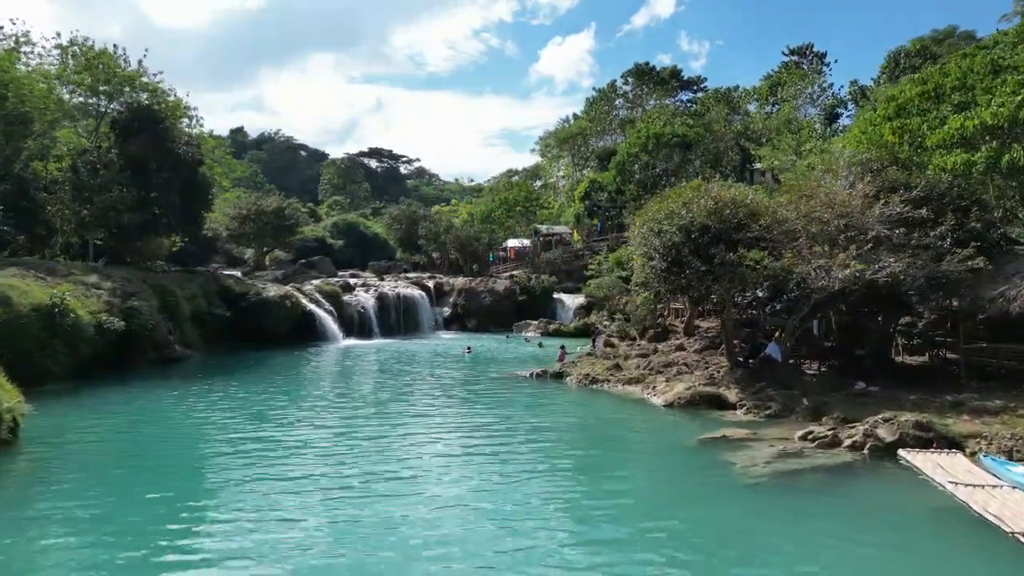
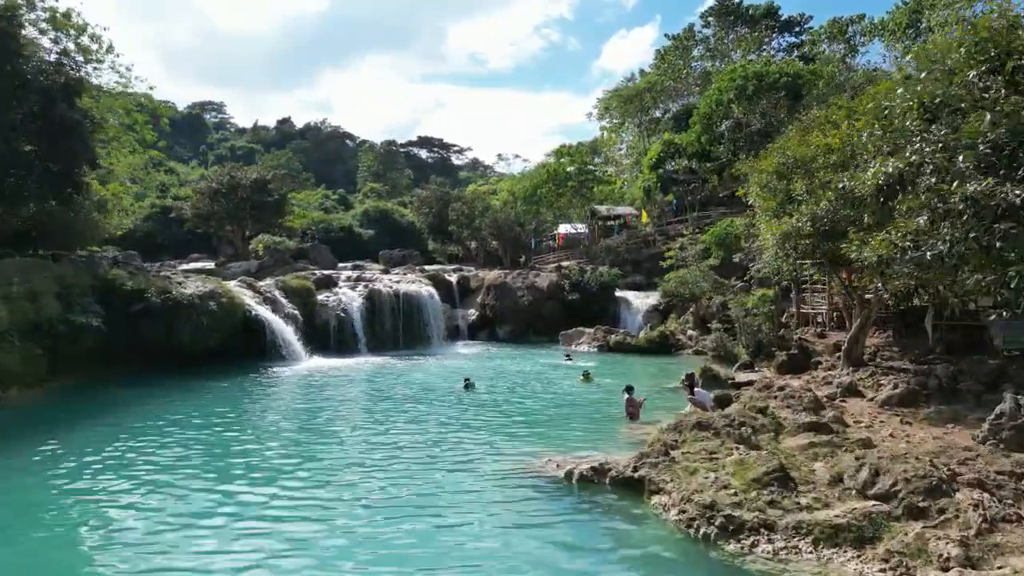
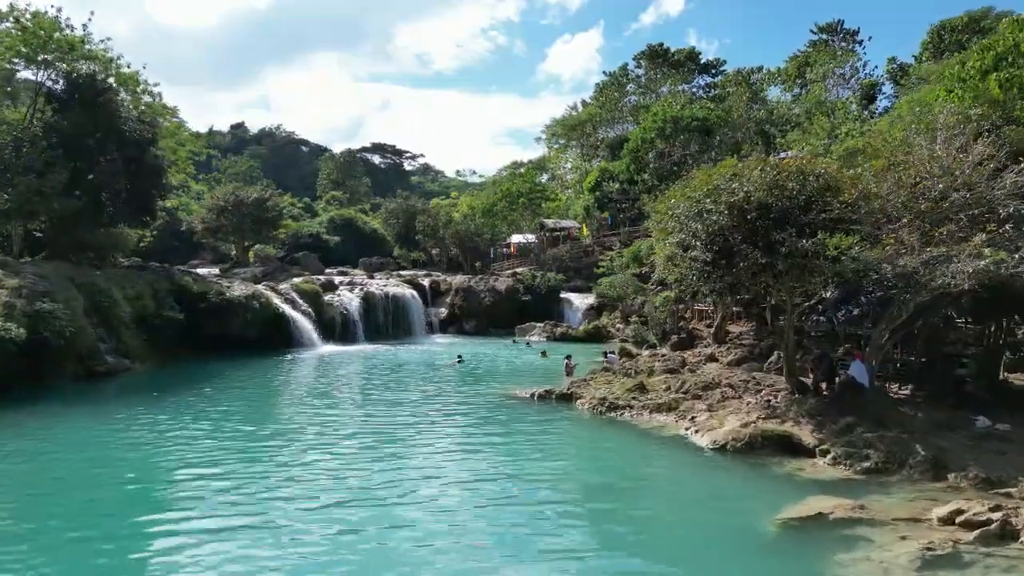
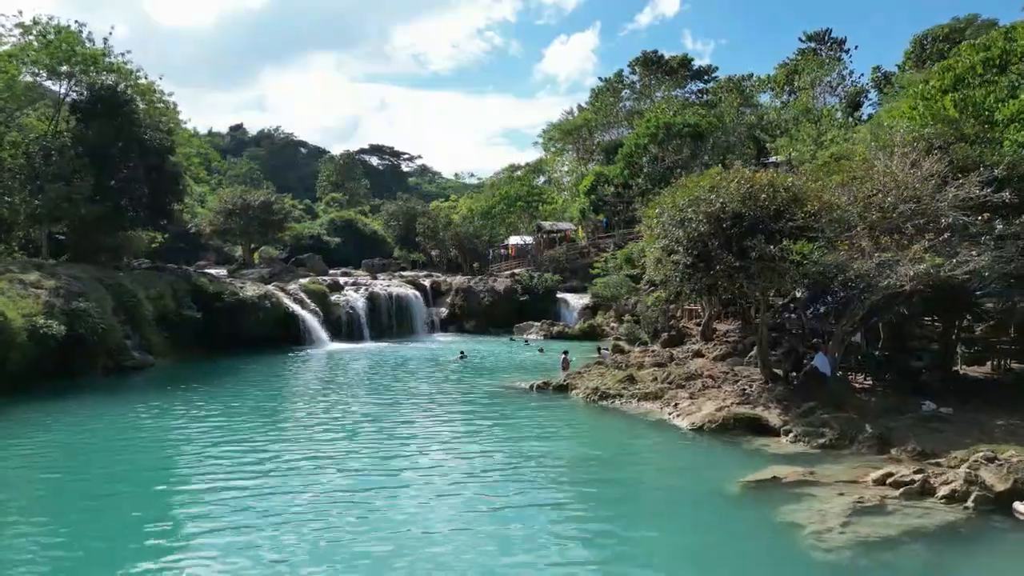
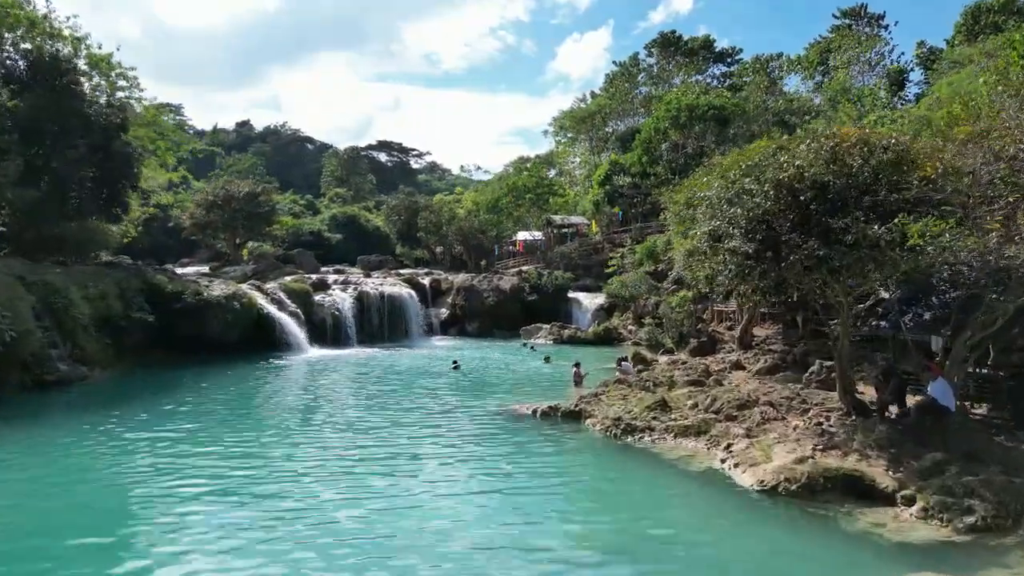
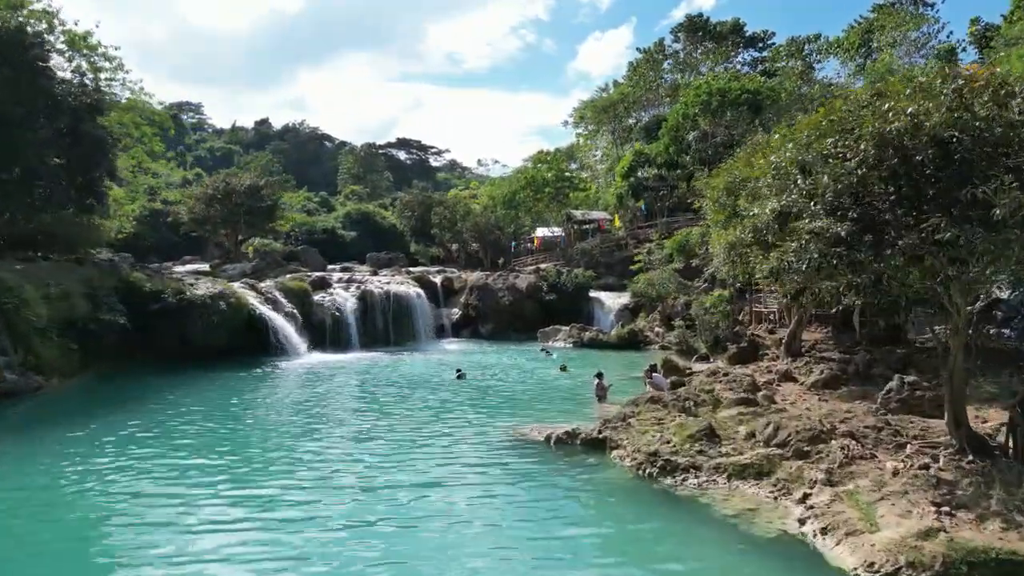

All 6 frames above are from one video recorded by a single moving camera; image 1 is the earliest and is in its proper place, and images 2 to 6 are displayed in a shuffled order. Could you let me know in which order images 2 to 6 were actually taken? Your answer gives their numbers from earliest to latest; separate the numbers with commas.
4, 3, 5, 6, 2
